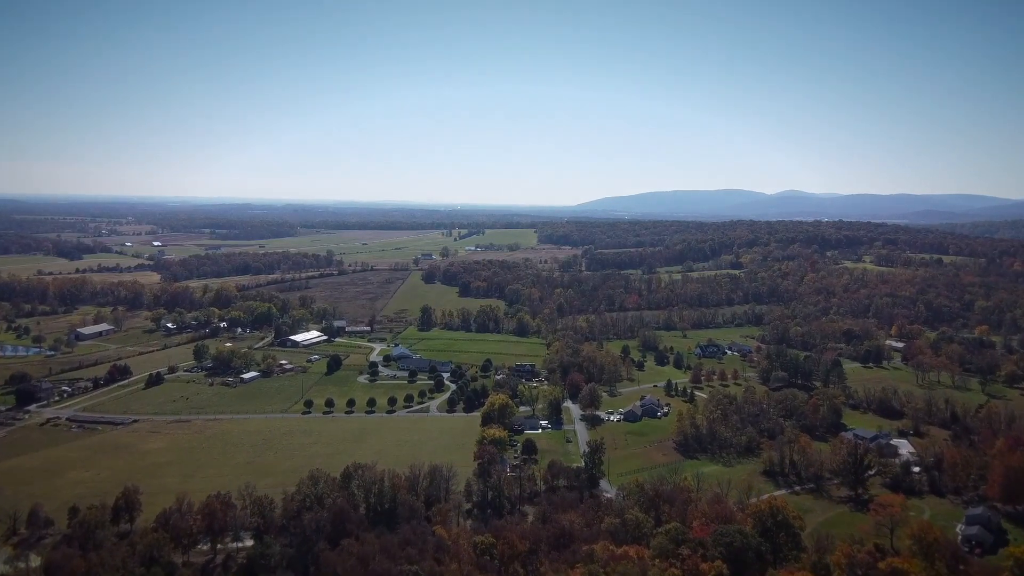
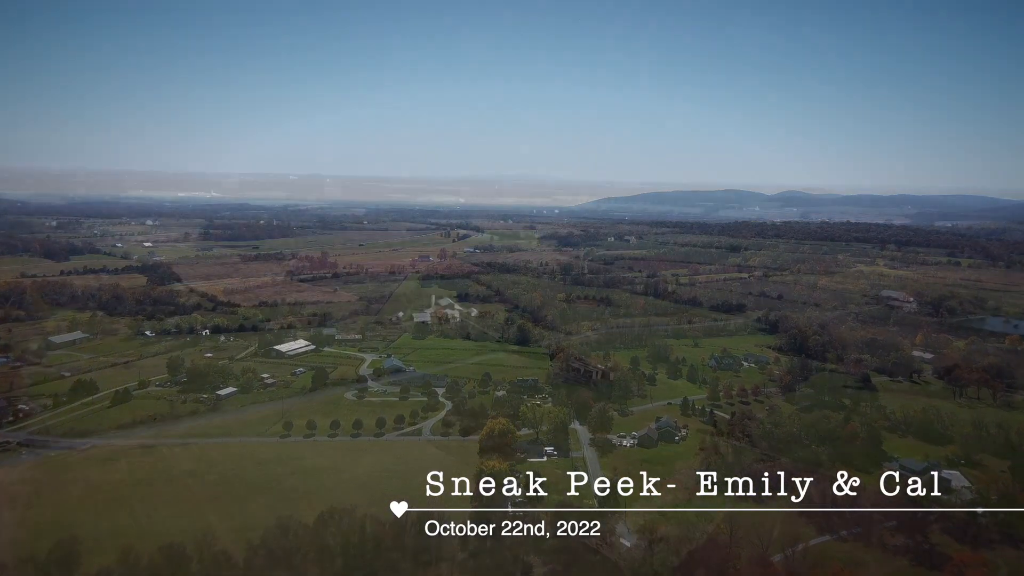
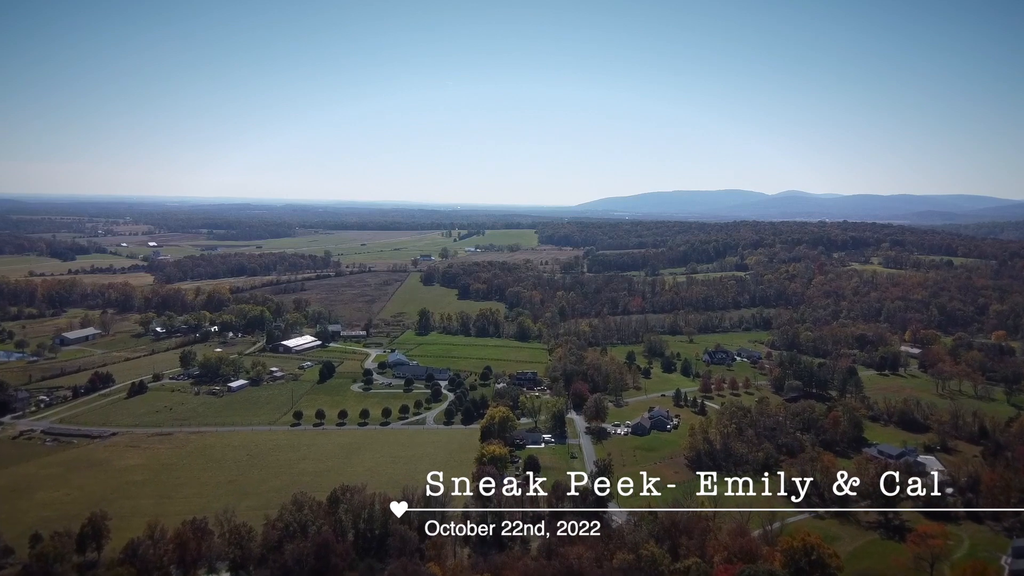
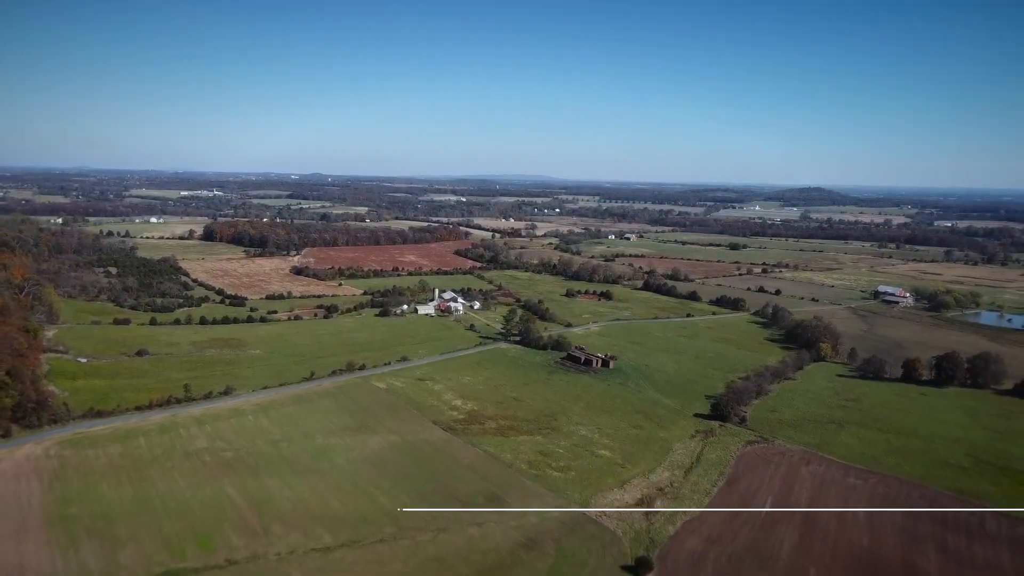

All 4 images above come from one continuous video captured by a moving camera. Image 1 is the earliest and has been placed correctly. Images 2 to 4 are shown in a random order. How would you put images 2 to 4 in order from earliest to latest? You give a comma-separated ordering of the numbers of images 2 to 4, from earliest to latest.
3, 2, 4
